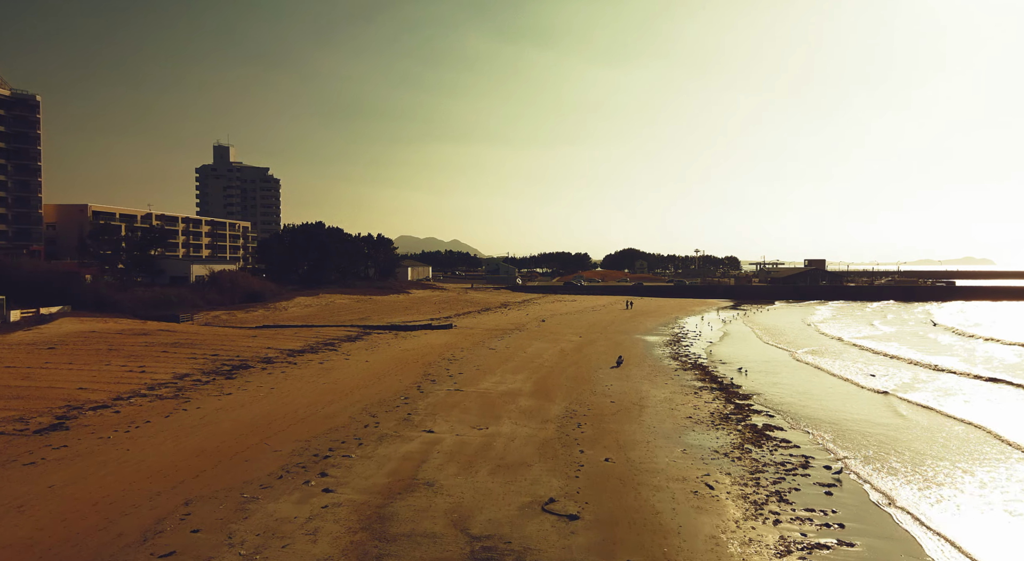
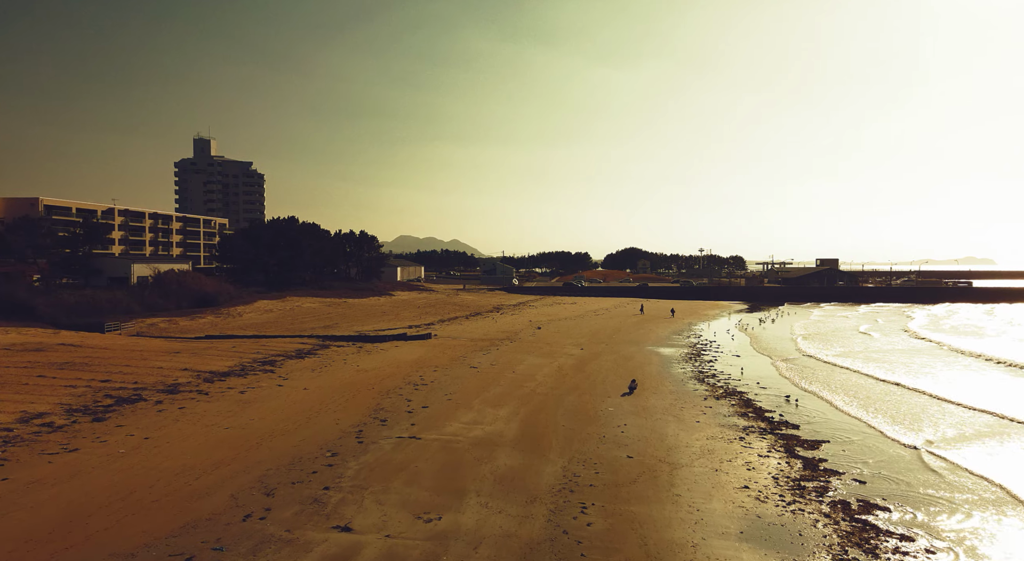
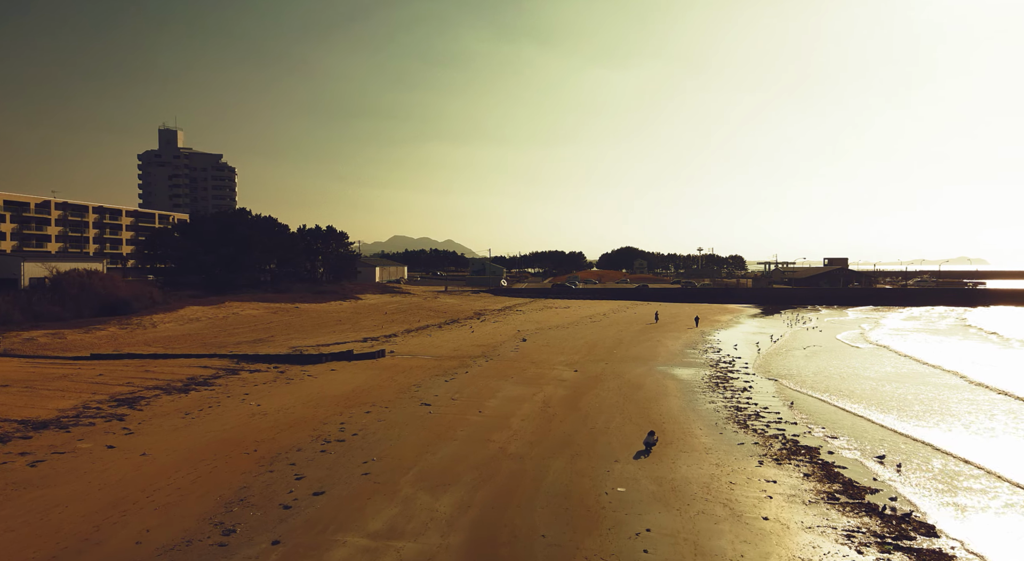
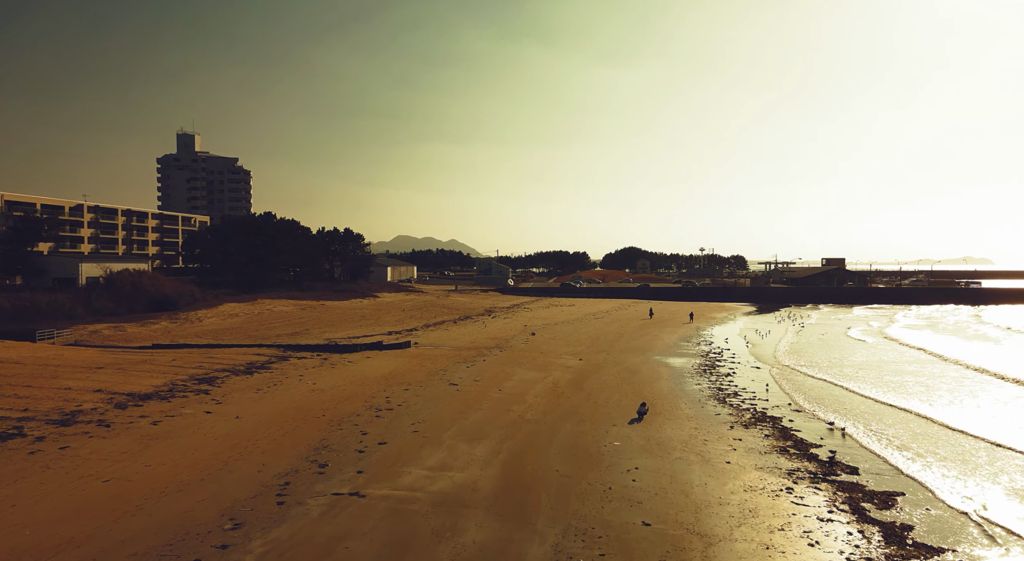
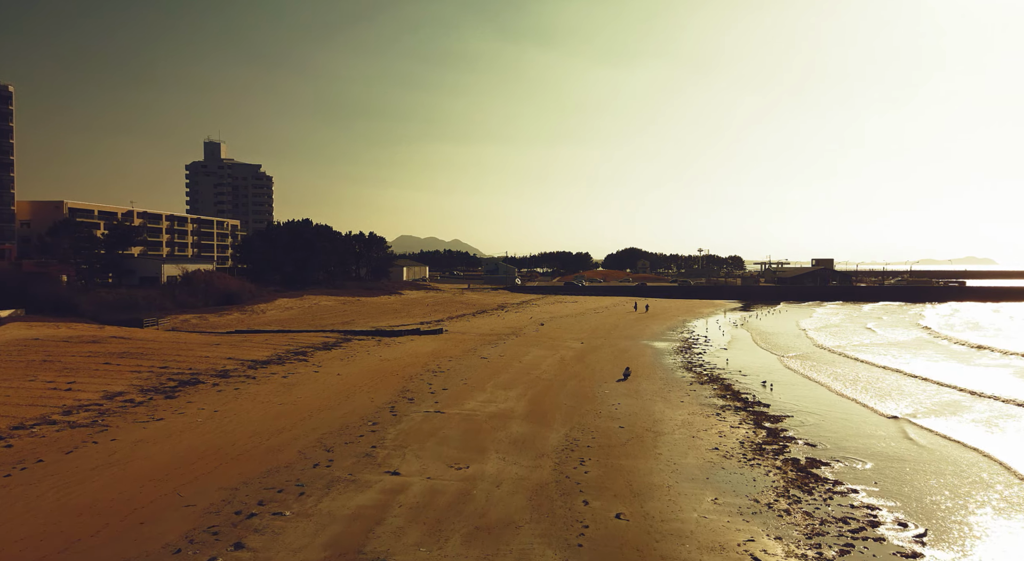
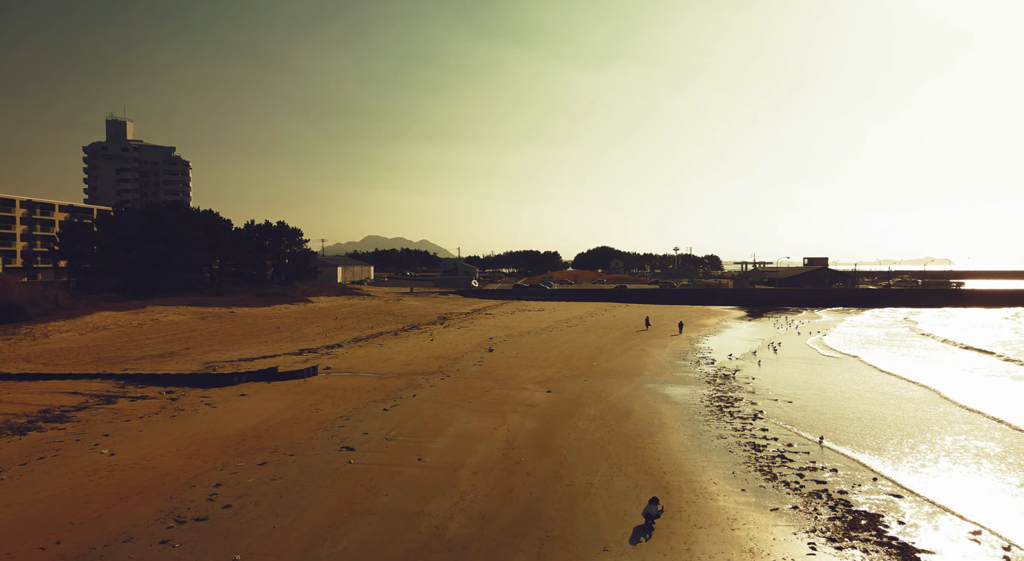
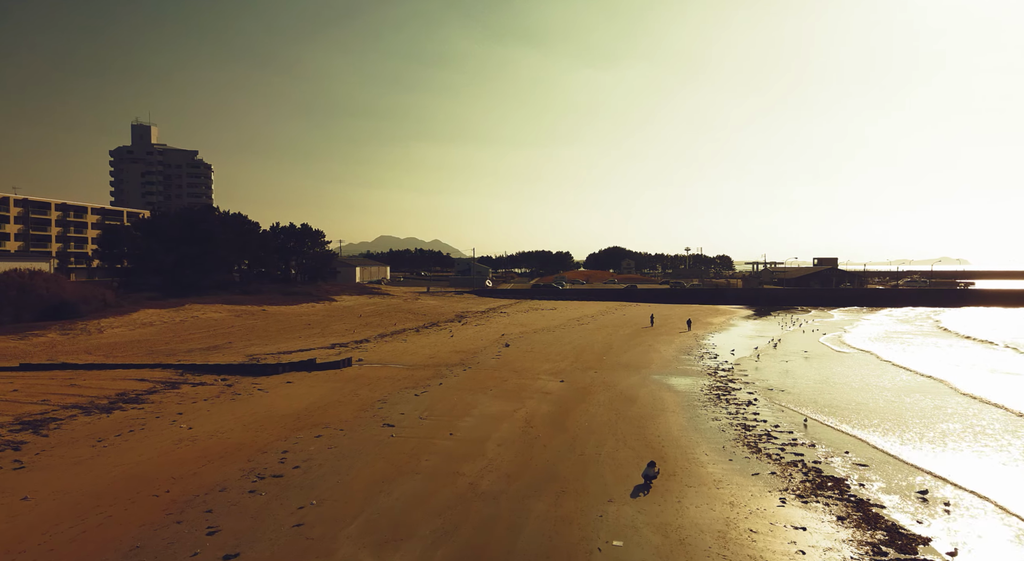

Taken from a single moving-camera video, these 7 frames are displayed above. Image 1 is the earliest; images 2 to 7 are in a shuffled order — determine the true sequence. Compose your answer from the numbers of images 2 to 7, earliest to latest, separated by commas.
5, 2, 4, 3, 7, 6
